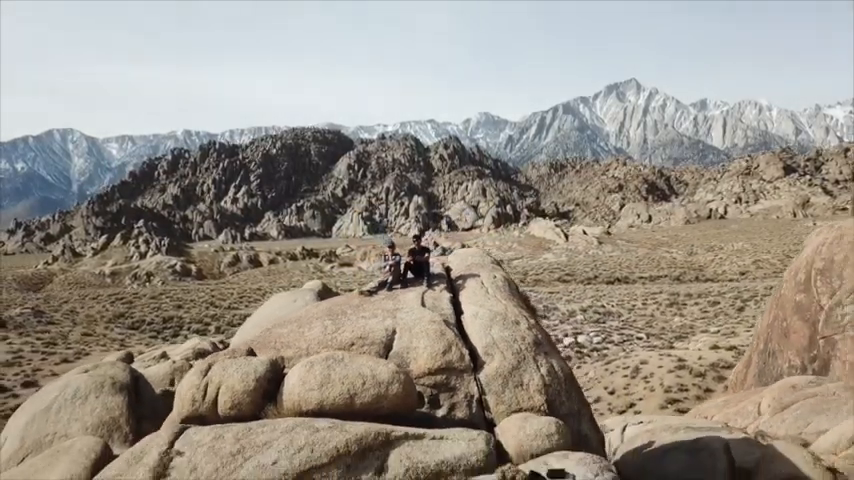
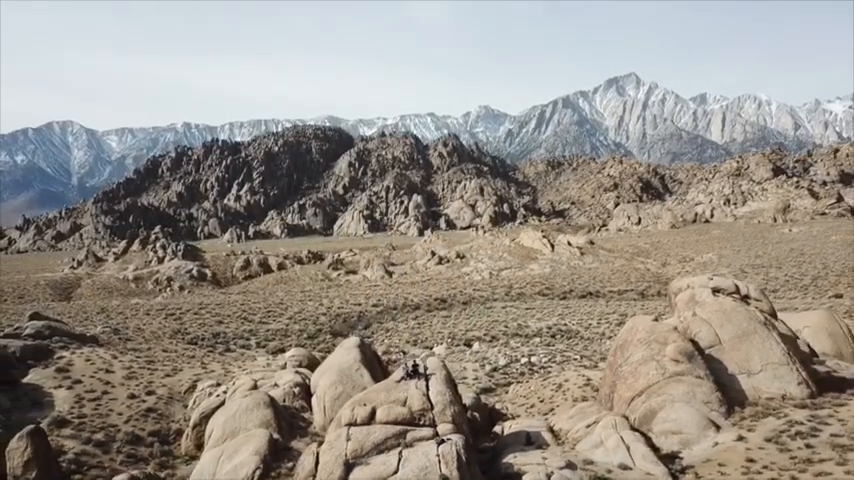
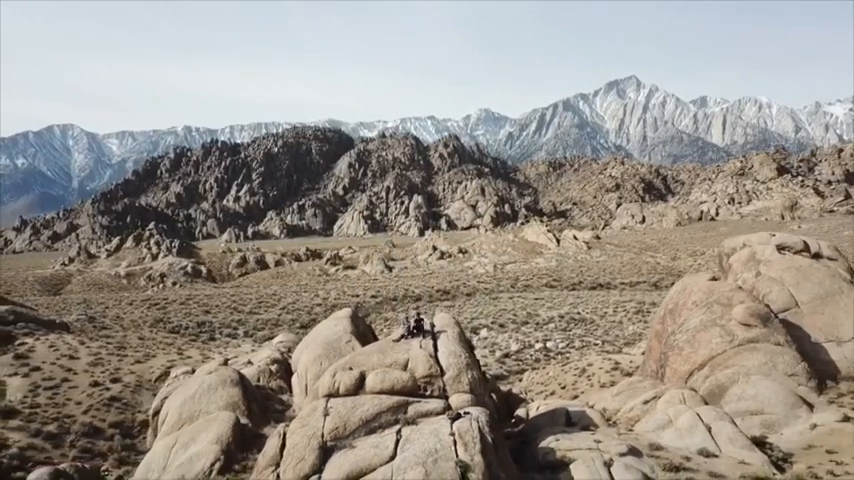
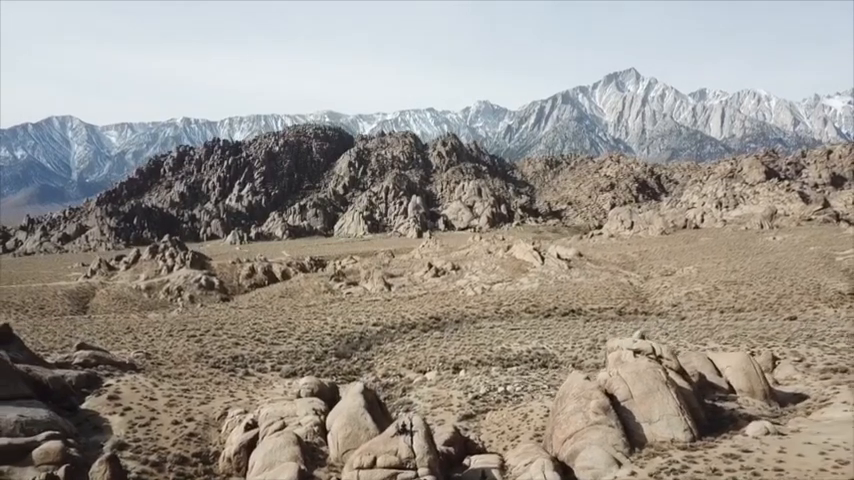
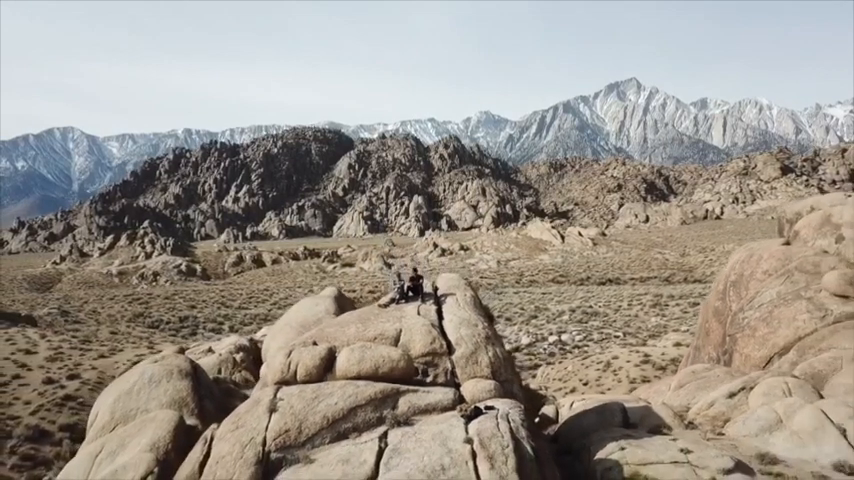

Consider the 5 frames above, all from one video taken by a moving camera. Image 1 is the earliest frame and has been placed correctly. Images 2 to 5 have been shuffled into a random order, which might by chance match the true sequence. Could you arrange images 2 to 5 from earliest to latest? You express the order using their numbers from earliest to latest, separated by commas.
5, 3, 2, 4
